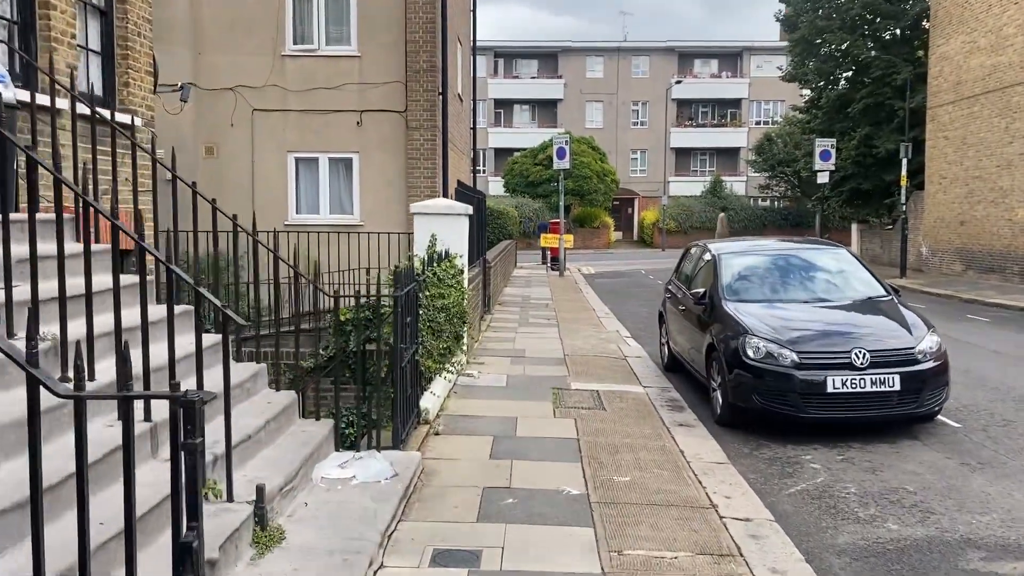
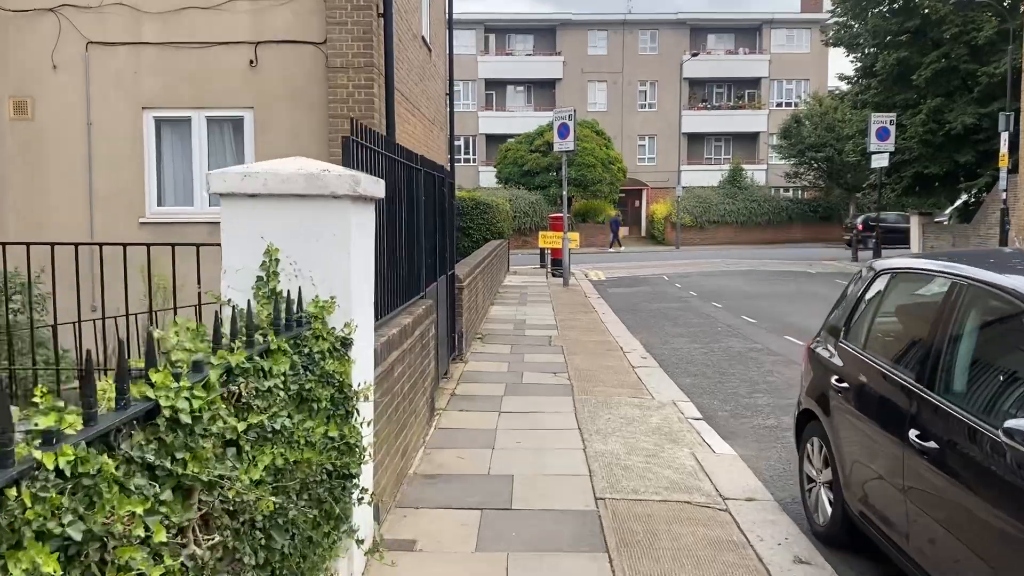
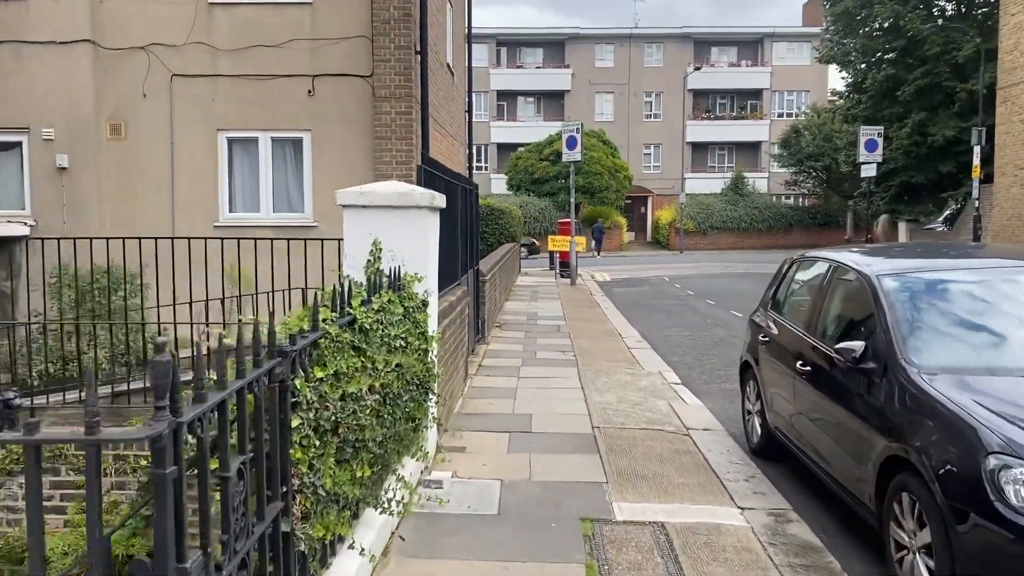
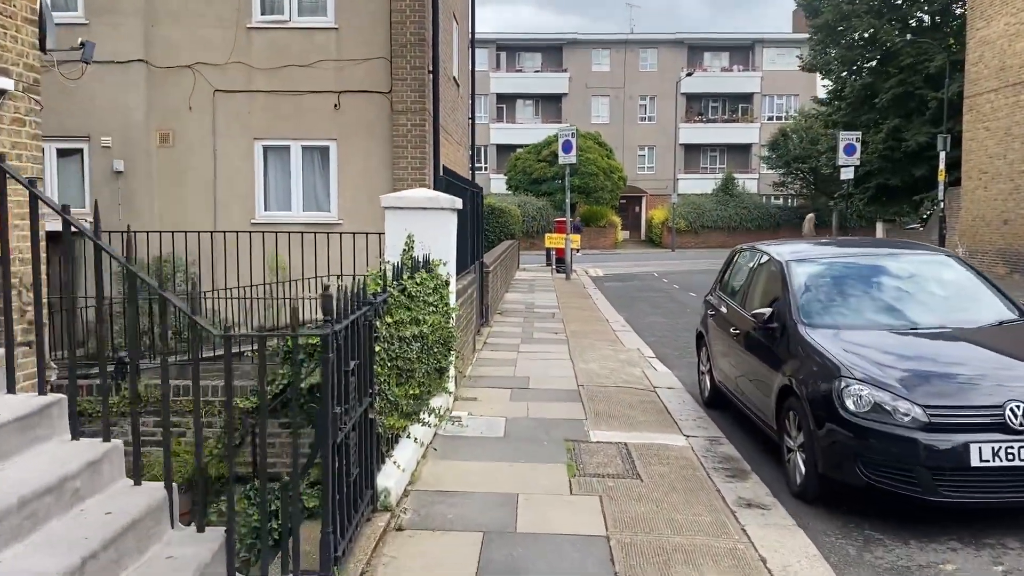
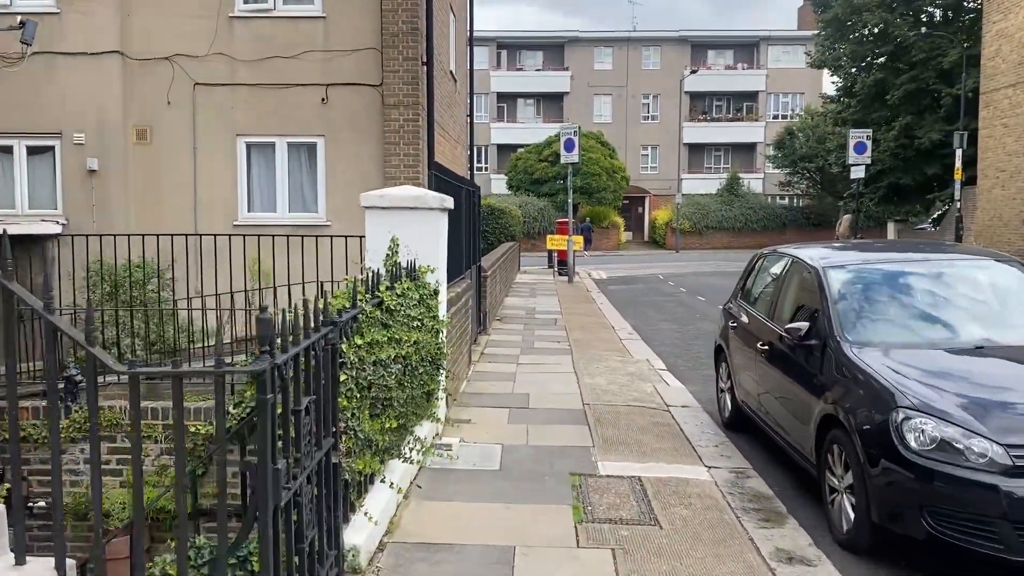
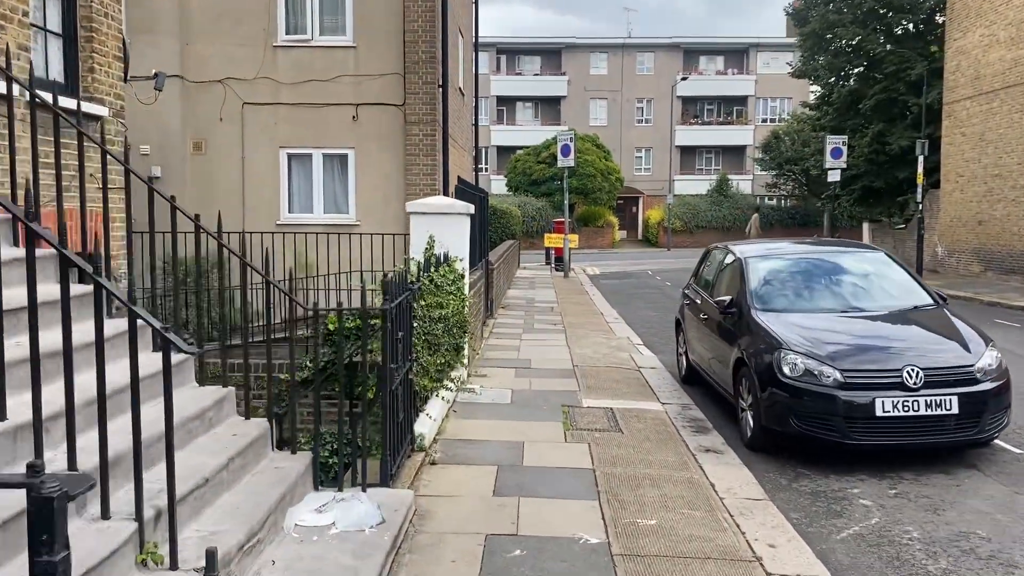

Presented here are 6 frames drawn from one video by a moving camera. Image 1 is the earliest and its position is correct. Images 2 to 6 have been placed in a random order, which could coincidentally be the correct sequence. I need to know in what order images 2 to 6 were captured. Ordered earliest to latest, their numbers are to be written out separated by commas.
6, 4, 5, 3, 2
